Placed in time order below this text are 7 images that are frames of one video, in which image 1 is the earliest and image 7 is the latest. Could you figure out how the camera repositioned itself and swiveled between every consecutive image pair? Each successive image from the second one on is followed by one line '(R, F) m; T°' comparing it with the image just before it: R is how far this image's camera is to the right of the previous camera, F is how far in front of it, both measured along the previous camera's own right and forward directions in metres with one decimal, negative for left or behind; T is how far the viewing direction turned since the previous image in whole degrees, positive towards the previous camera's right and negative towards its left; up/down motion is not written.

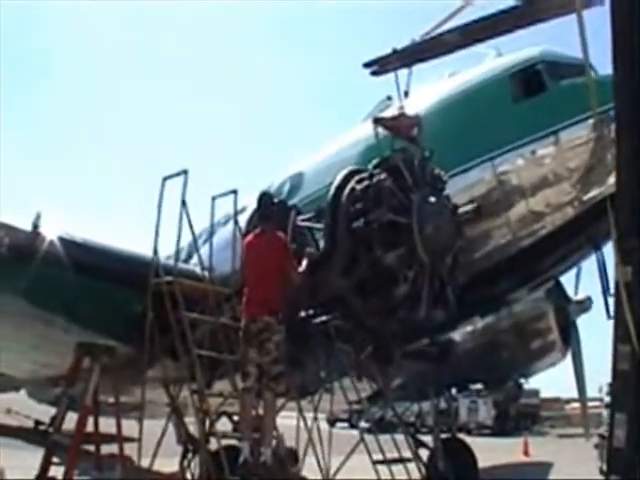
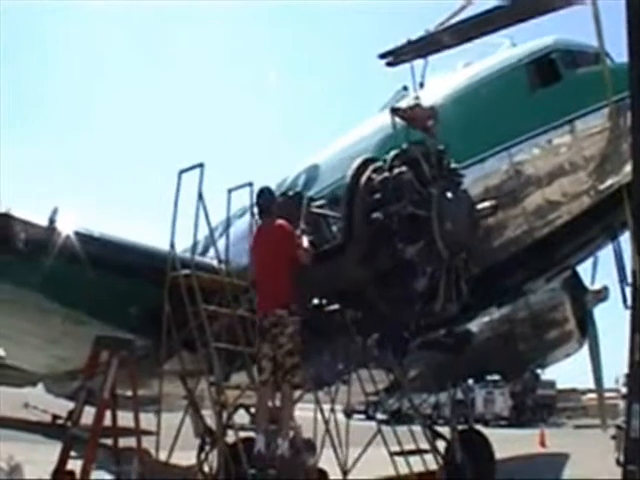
(0.0, 0.0) m; -1°
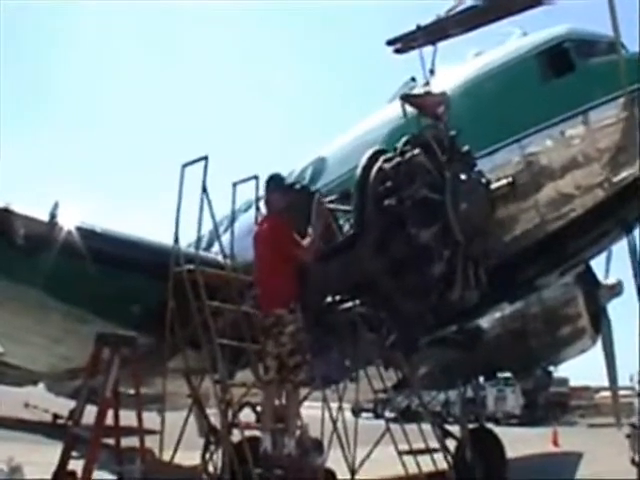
(0.0, +0.2) m; -1°
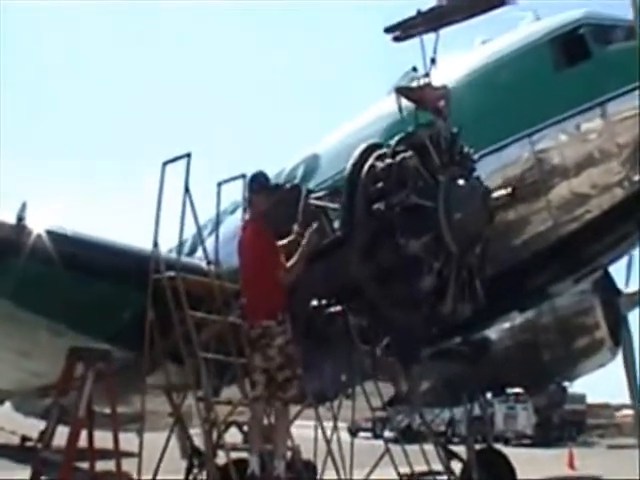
(-0.1, +0.7) m; +1°
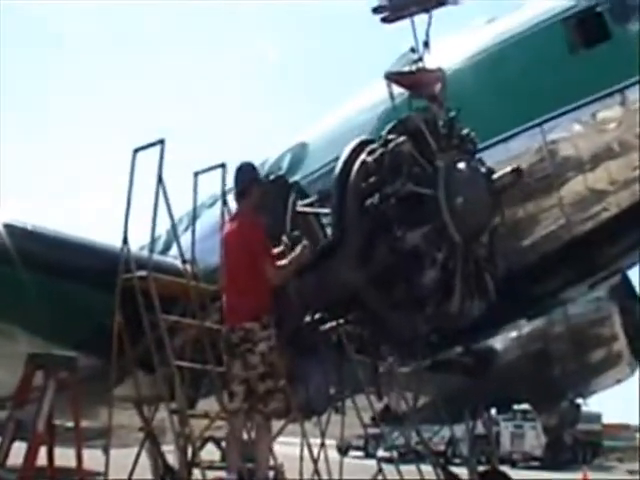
(0.0, +0.8) m; +1°
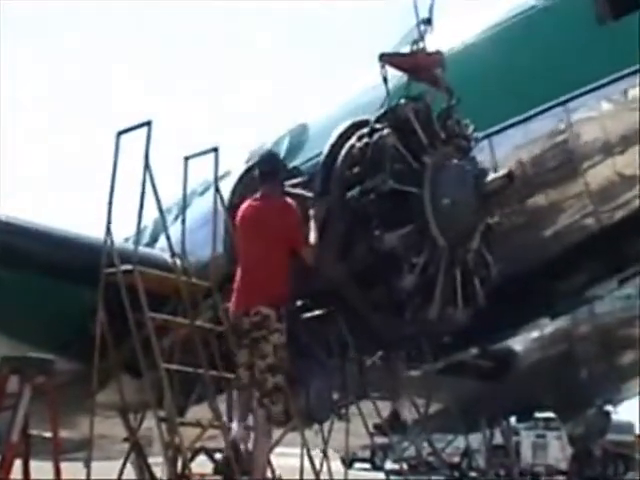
(-0.1, +0.6) m; 0°
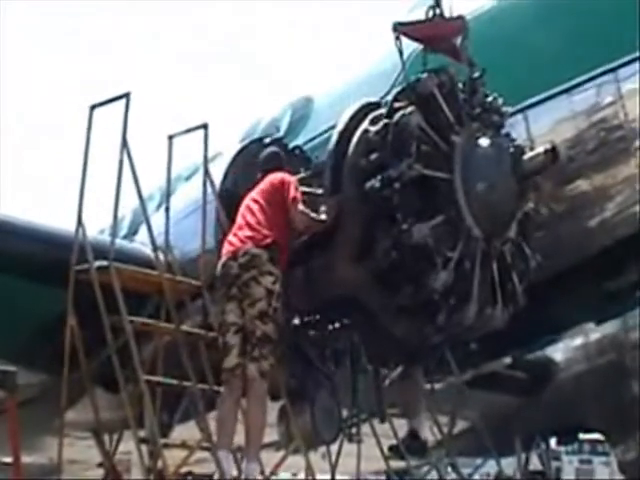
(-0.1, +0.9) m; 0°
